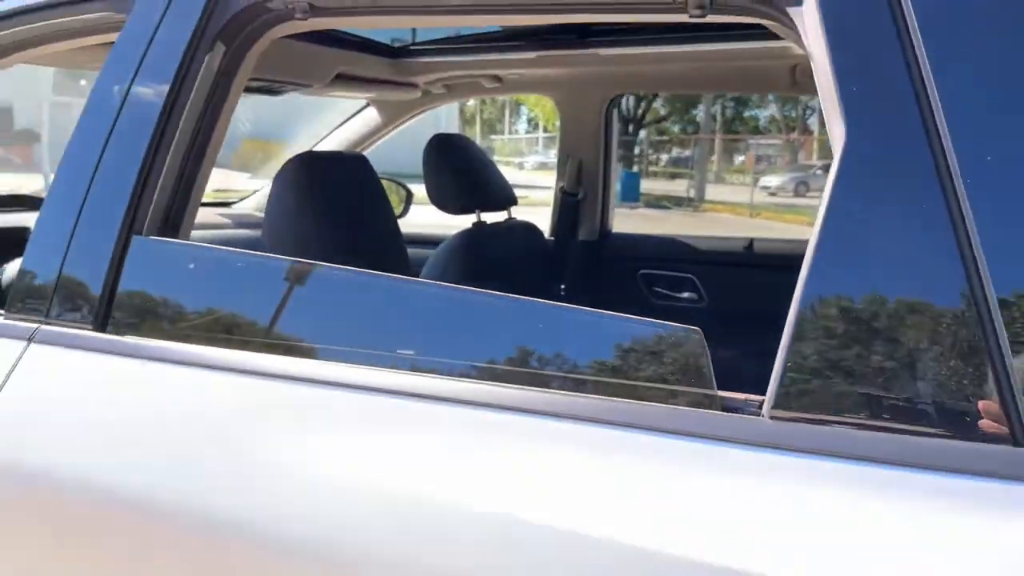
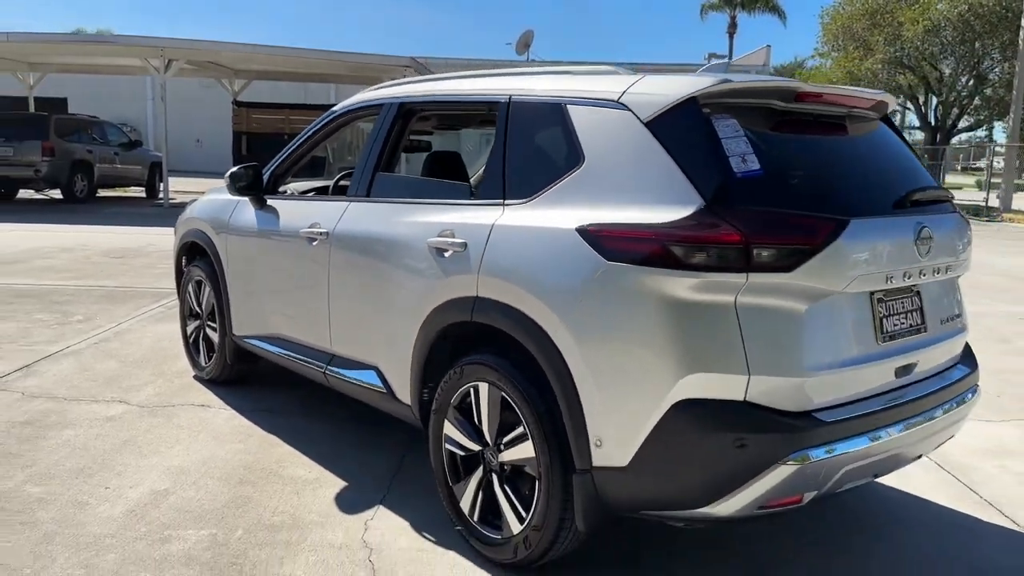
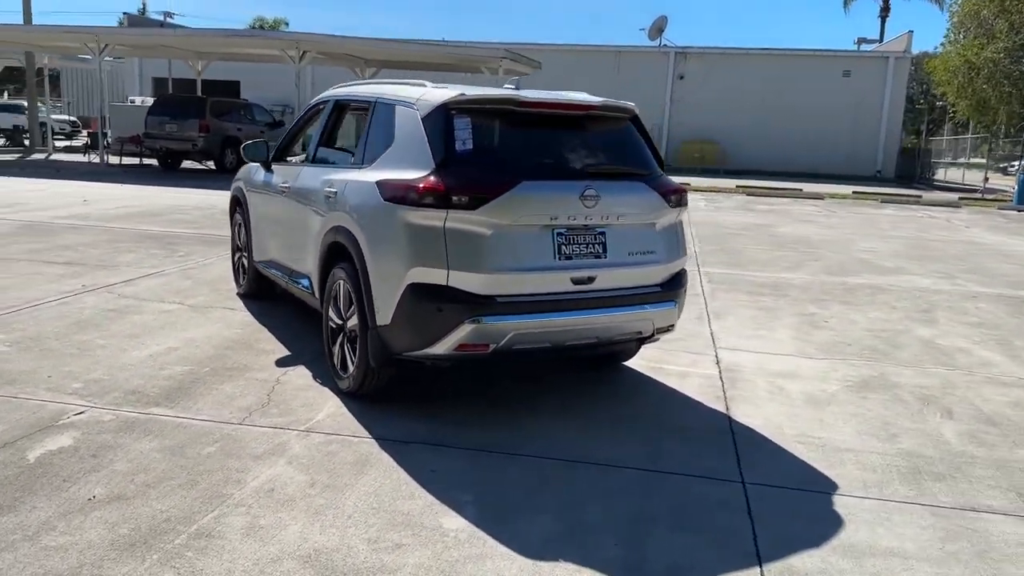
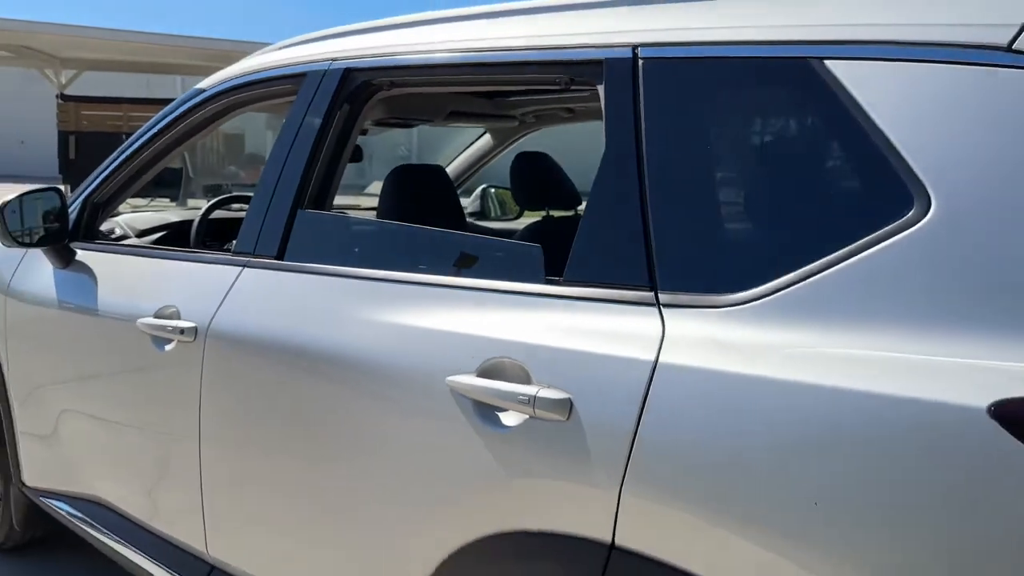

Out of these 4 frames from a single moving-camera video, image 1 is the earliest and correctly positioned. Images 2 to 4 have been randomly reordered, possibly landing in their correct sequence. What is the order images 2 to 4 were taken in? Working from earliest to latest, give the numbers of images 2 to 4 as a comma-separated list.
4, 2, 3
